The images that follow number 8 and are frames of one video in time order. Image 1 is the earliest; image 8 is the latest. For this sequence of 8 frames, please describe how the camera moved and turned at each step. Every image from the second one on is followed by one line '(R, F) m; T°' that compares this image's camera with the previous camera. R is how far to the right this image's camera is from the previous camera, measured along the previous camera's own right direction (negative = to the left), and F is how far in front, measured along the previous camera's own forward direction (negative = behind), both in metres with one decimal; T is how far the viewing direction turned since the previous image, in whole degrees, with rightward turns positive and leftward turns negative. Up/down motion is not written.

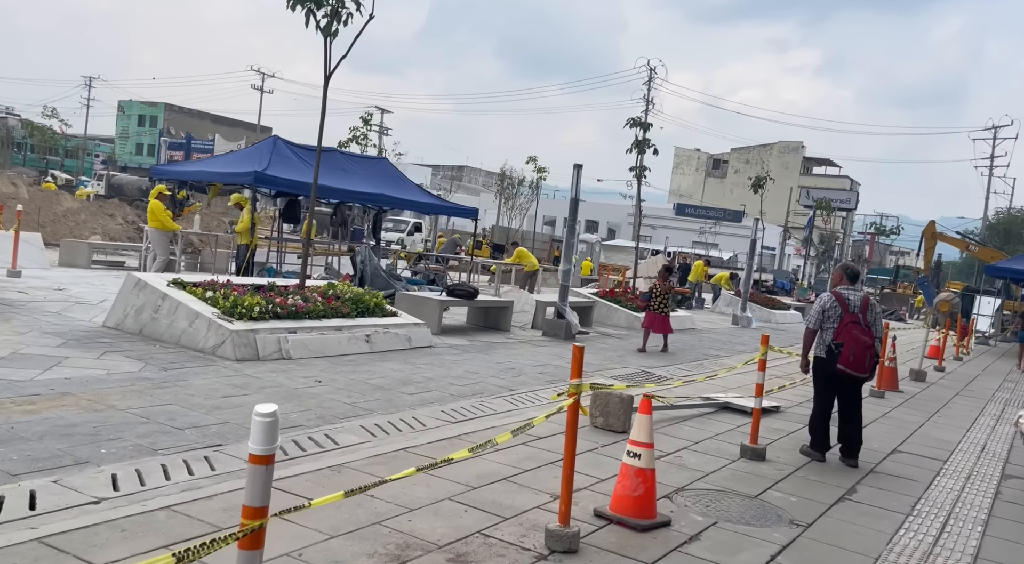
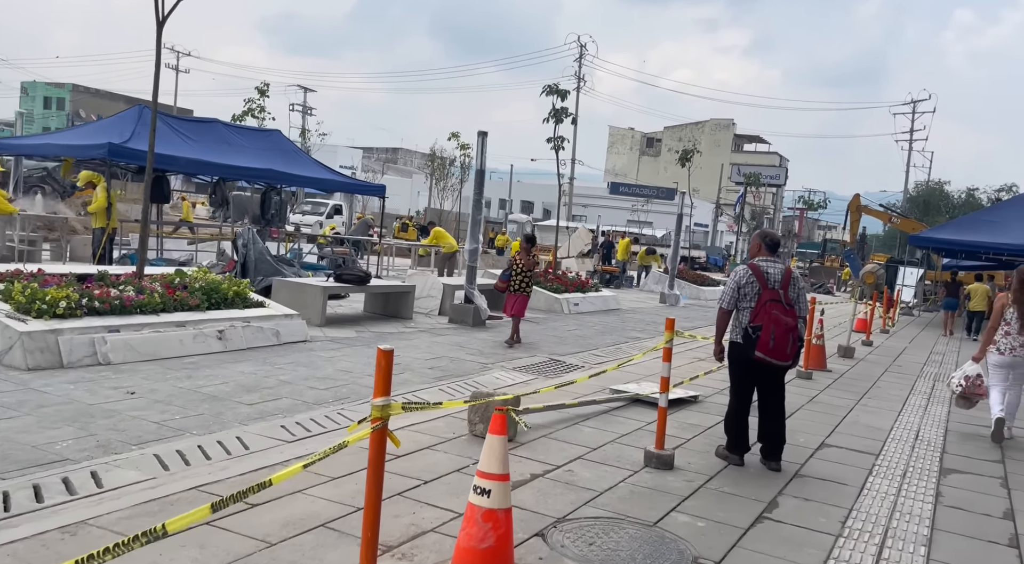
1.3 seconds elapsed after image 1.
(+0.5, +1.2) m; +4°
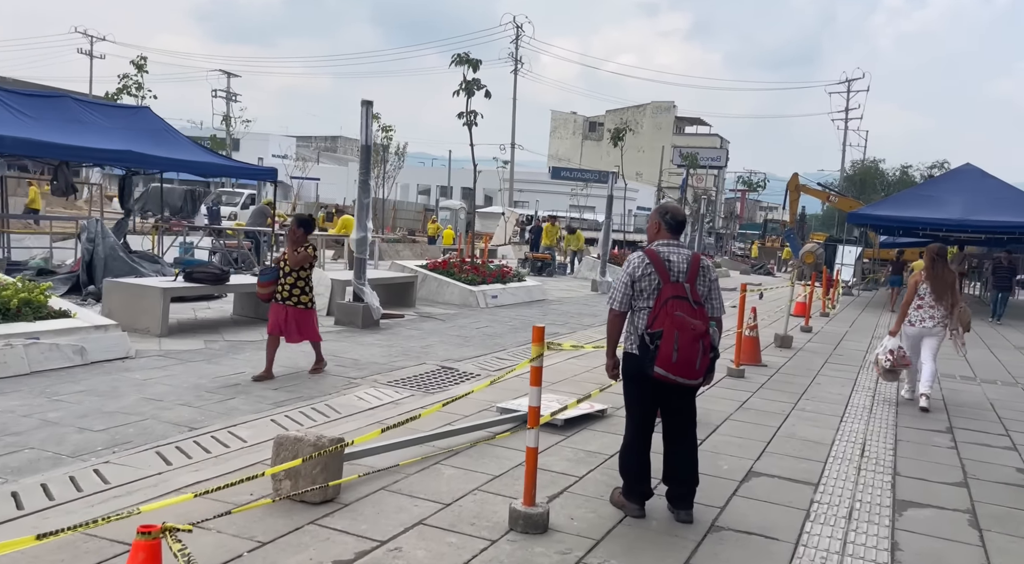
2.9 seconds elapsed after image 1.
(+0.7, +1.6) m; +3°
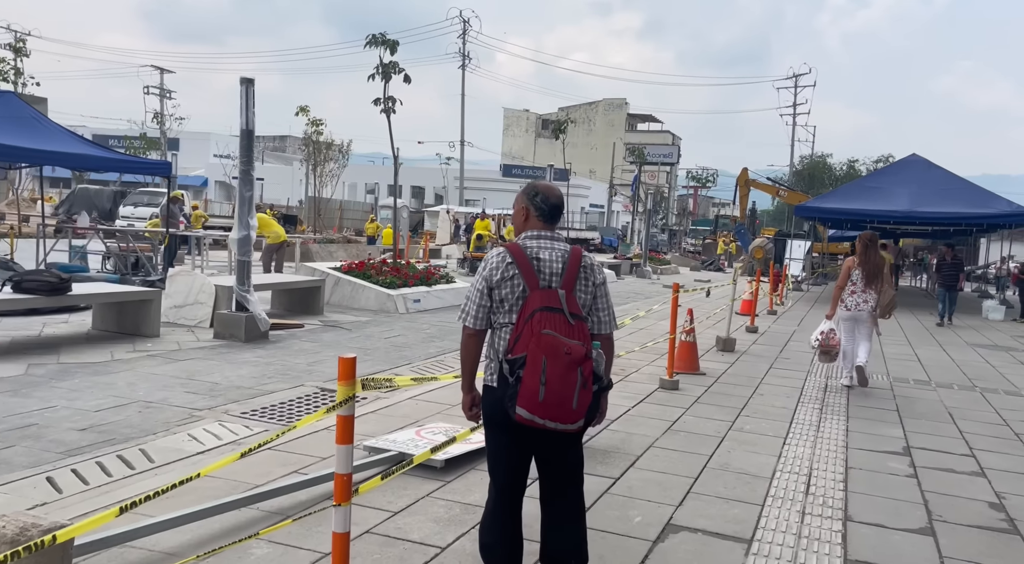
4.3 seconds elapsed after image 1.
(+0.6, +1.3) m; +3°
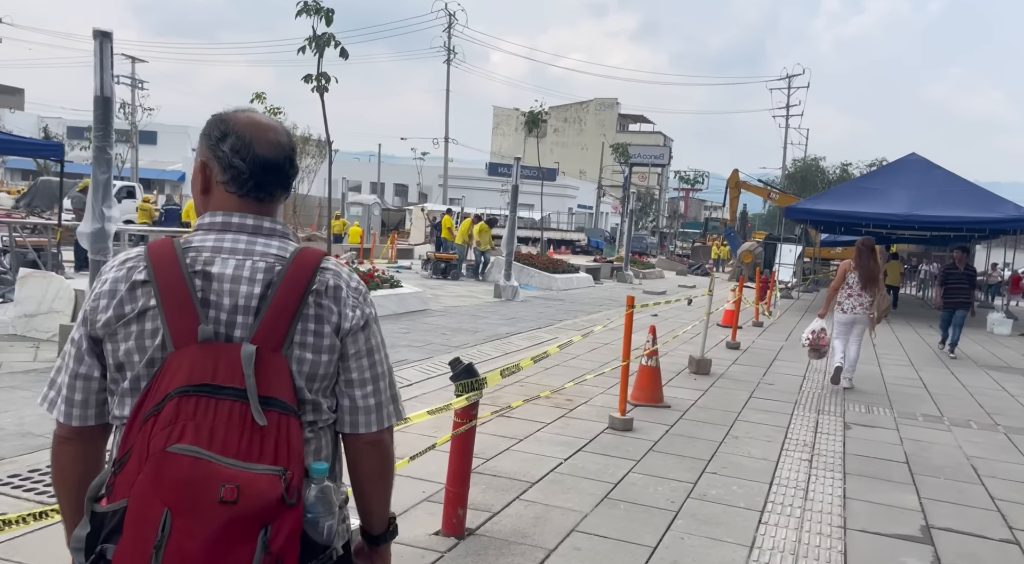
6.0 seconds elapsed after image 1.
(+0.7, +1.9) m; +1°
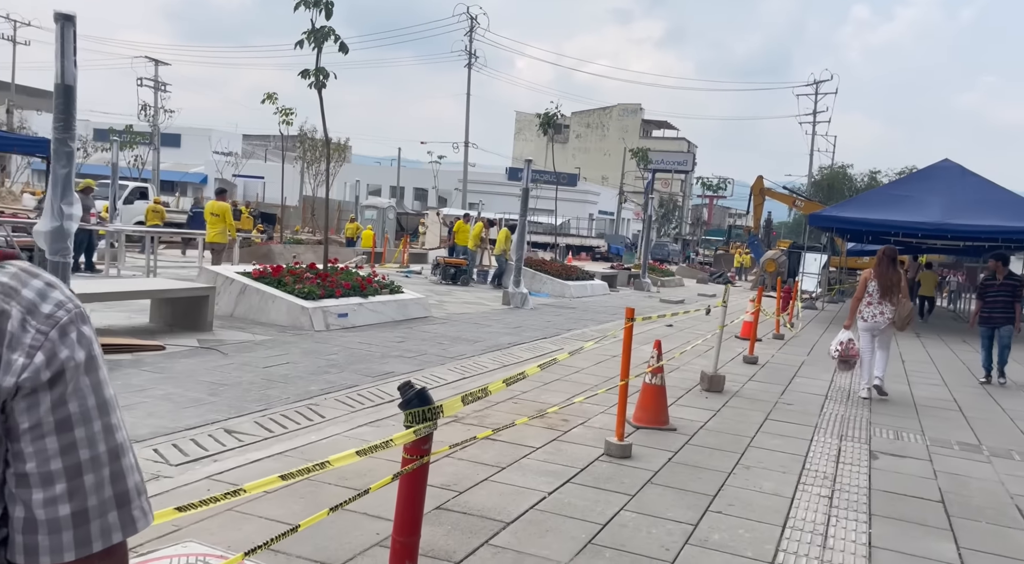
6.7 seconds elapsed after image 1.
(+0.3, +0.7) m; -1°
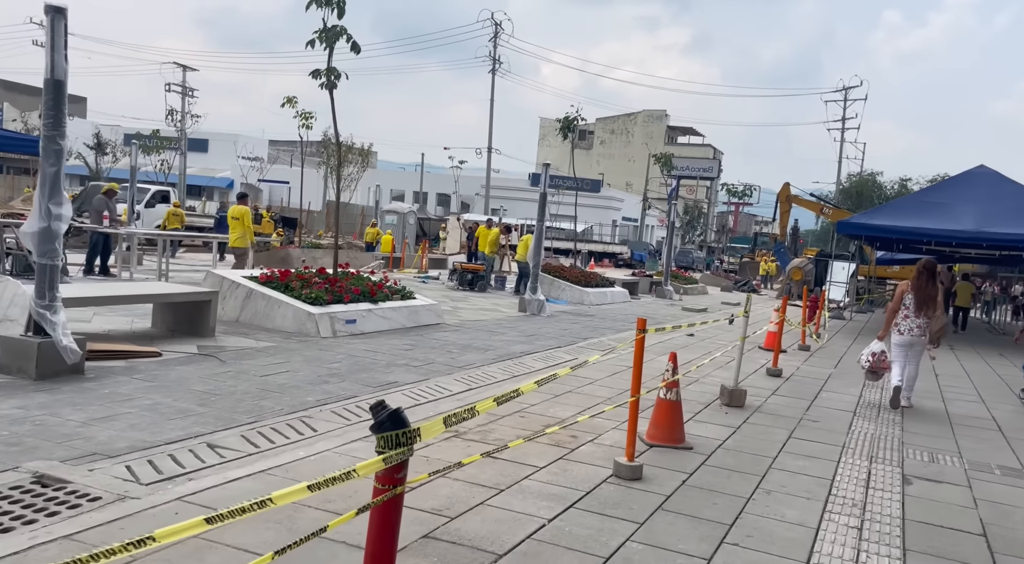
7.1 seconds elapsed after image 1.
(+0.1, +0.4) m; -2°
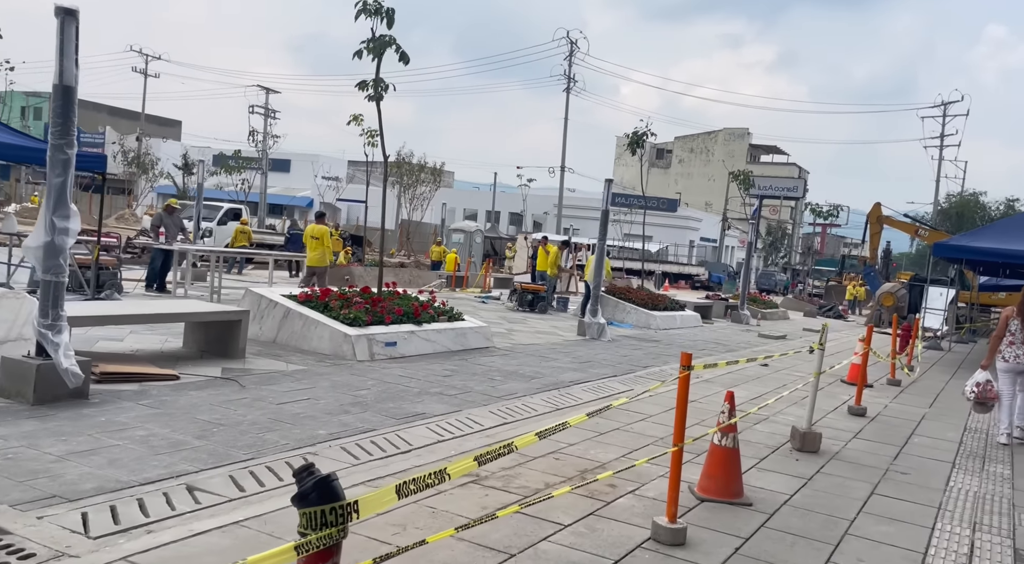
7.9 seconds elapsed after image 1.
(+0.3, +0.8) m; -5°
